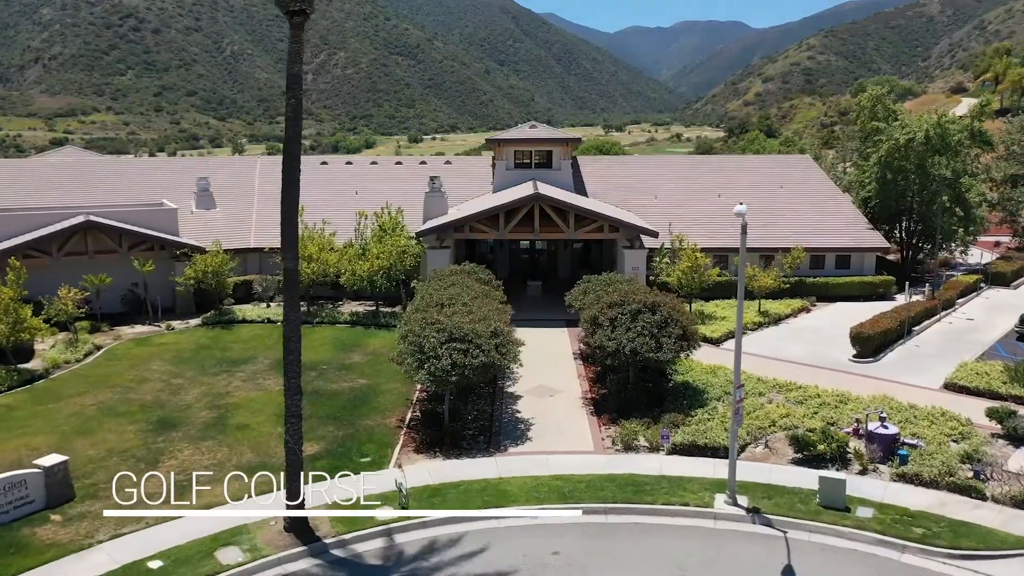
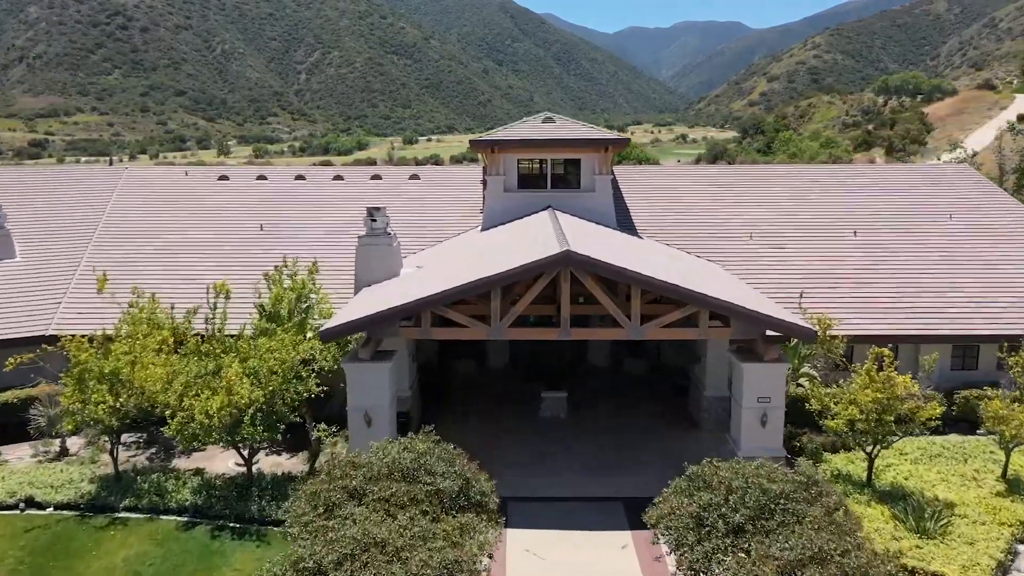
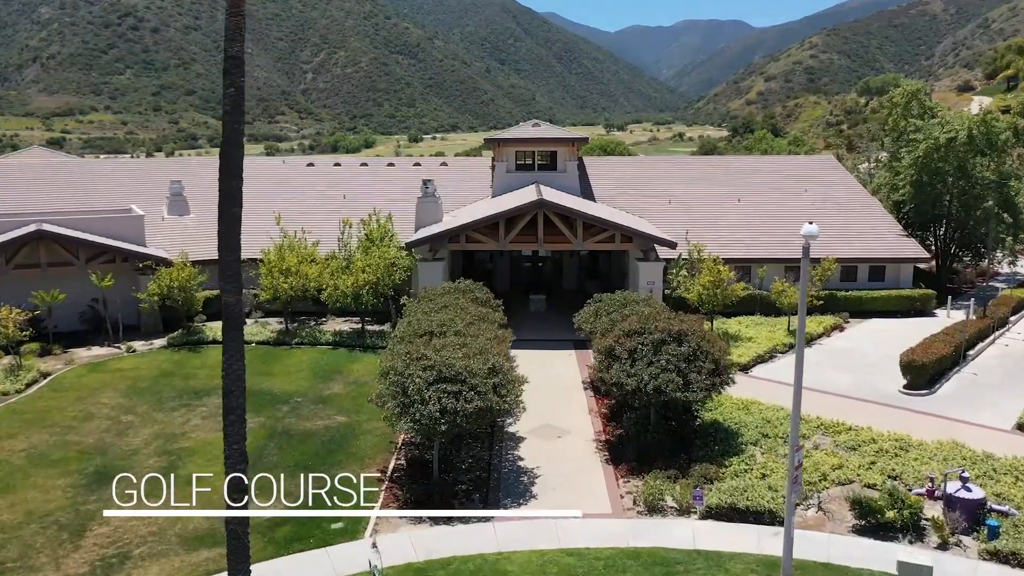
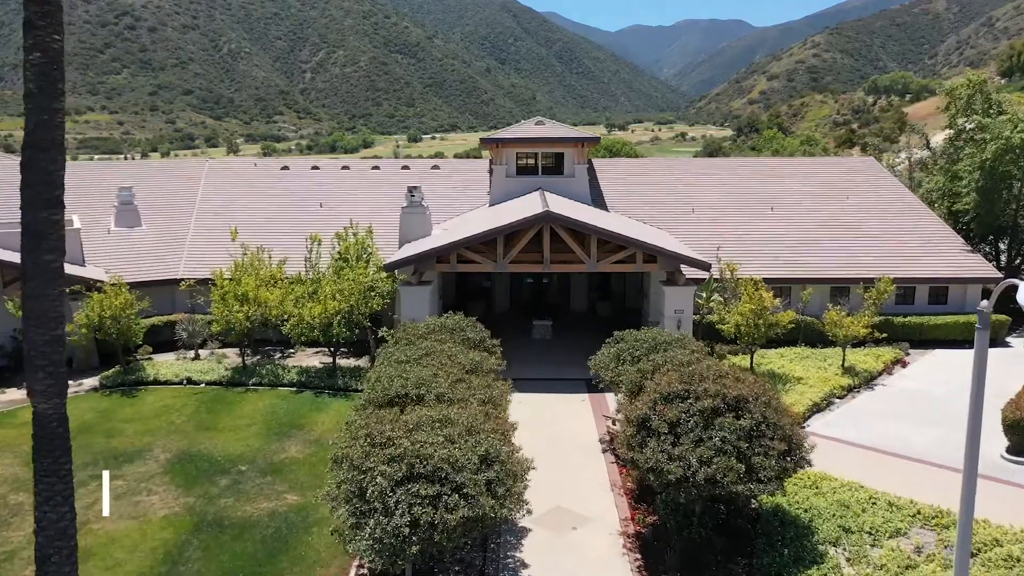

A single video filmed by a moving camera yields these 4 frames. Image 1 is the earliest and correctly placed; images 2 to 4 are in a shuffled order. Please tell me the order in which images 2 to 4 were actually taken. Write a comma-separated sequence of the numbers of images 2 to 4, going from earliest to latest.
3, 4, 2
